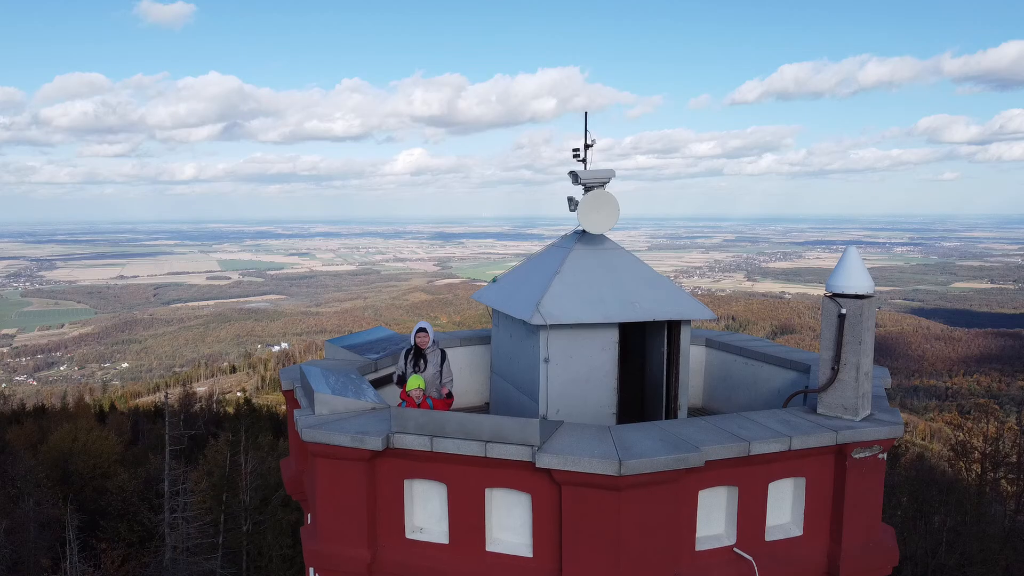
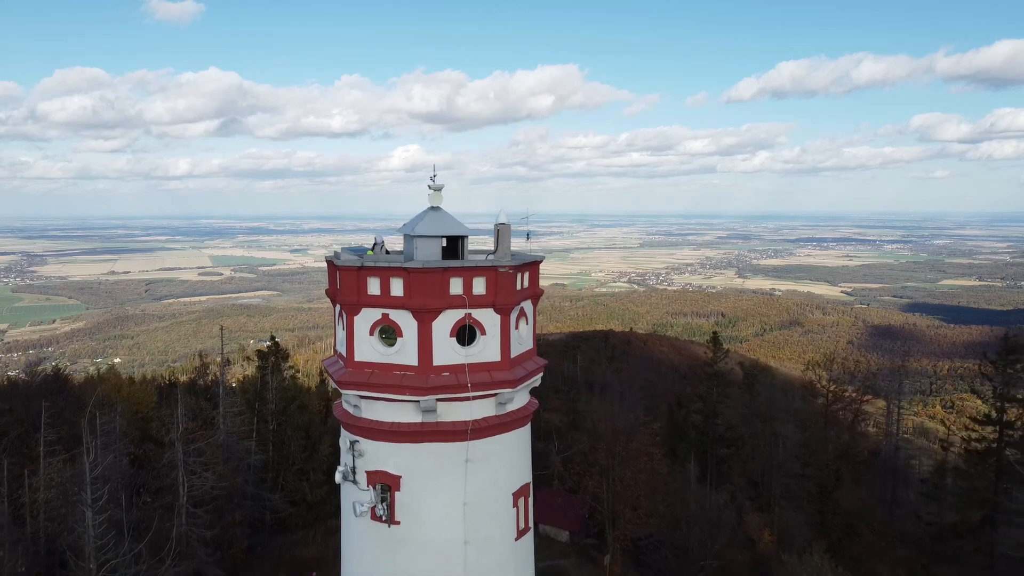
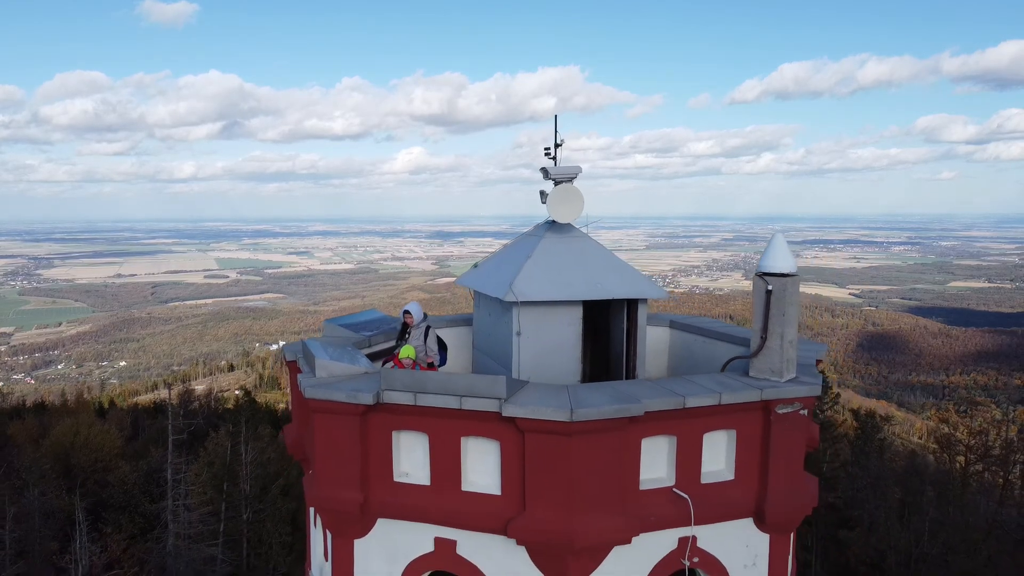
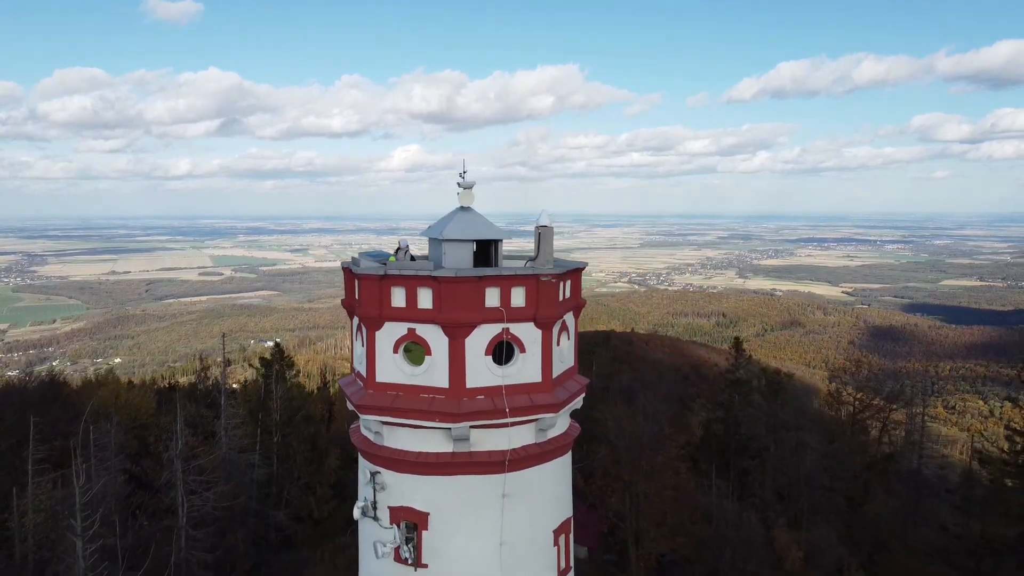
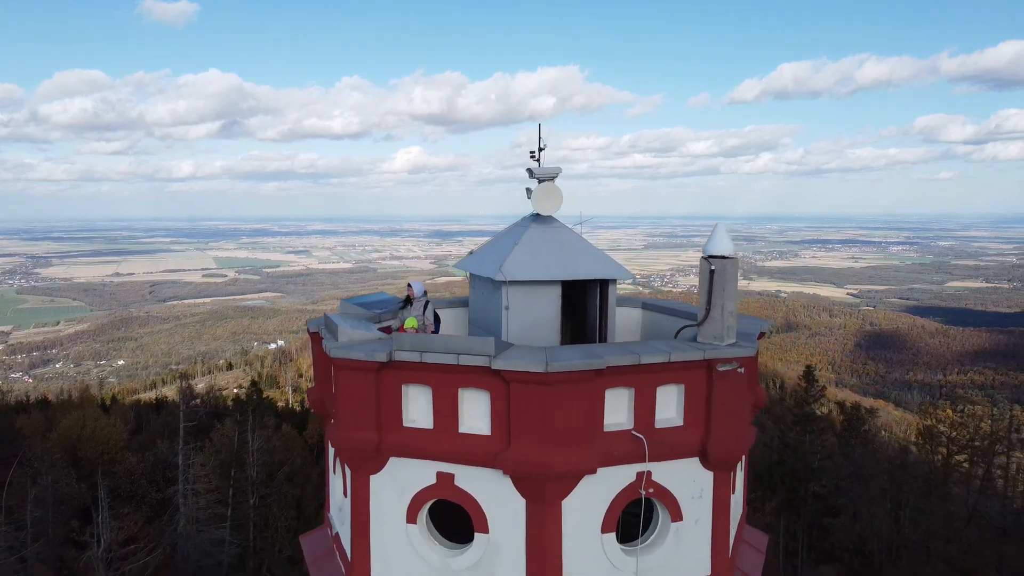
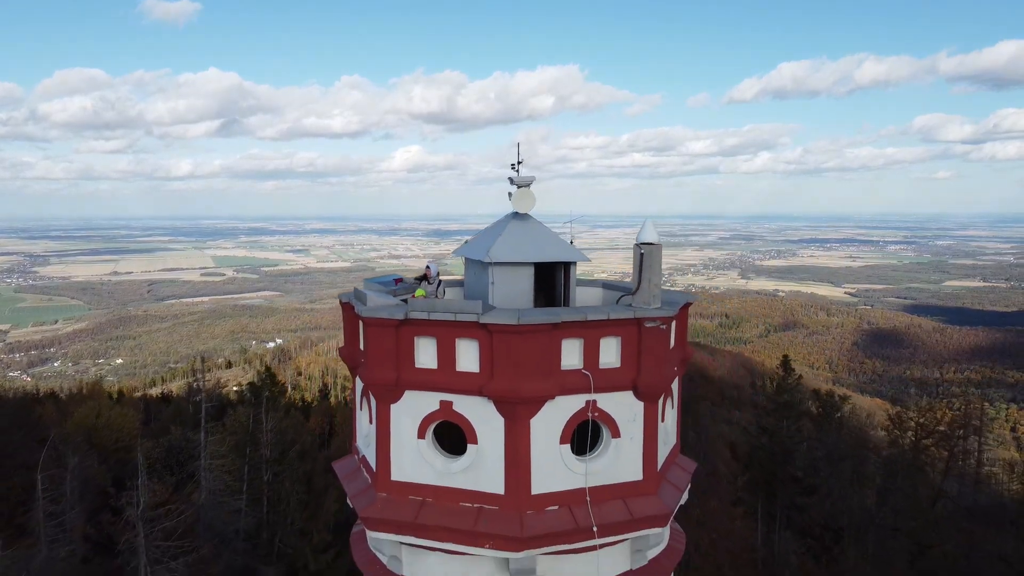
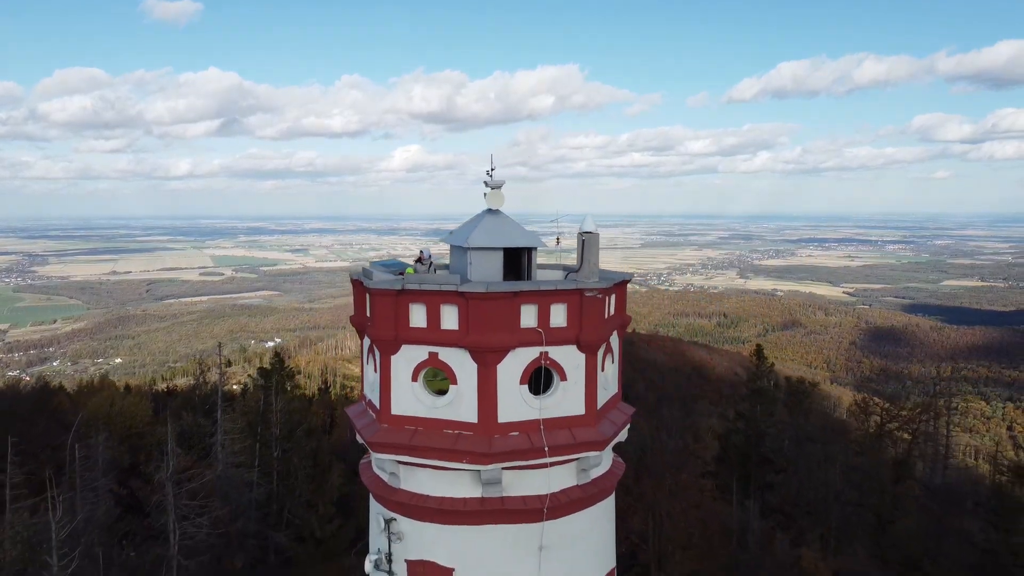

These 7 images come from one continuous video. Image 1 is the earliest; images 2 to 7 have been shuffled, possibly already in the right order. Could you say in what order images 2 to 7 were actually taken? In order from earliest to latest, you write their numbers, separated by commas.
3, 5, 6, 7, 4, 2
